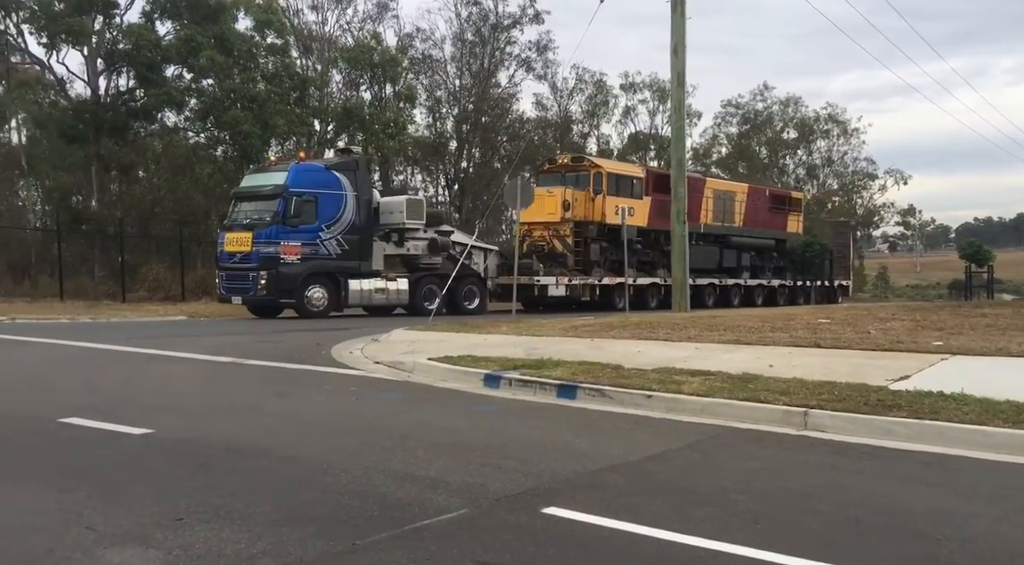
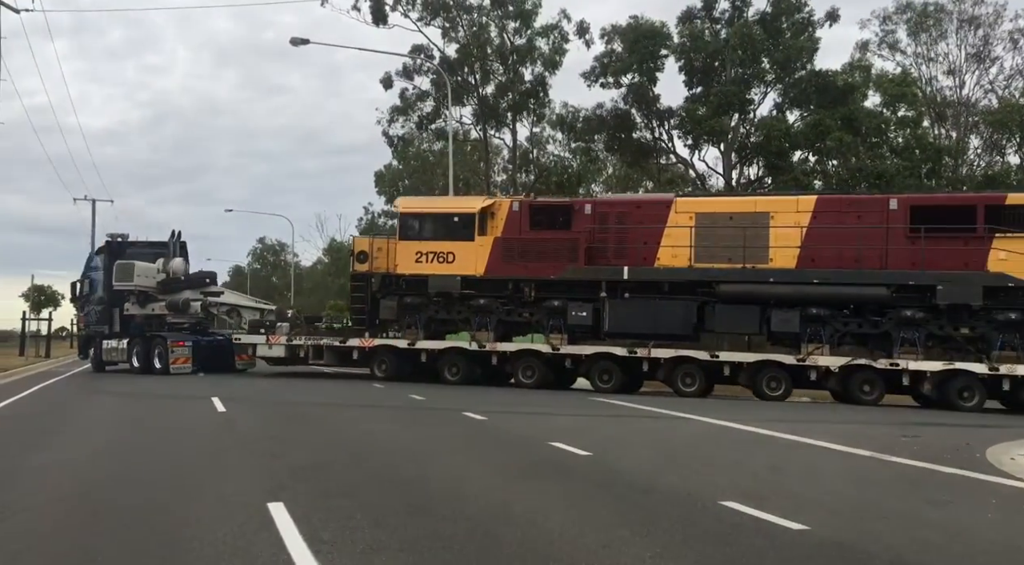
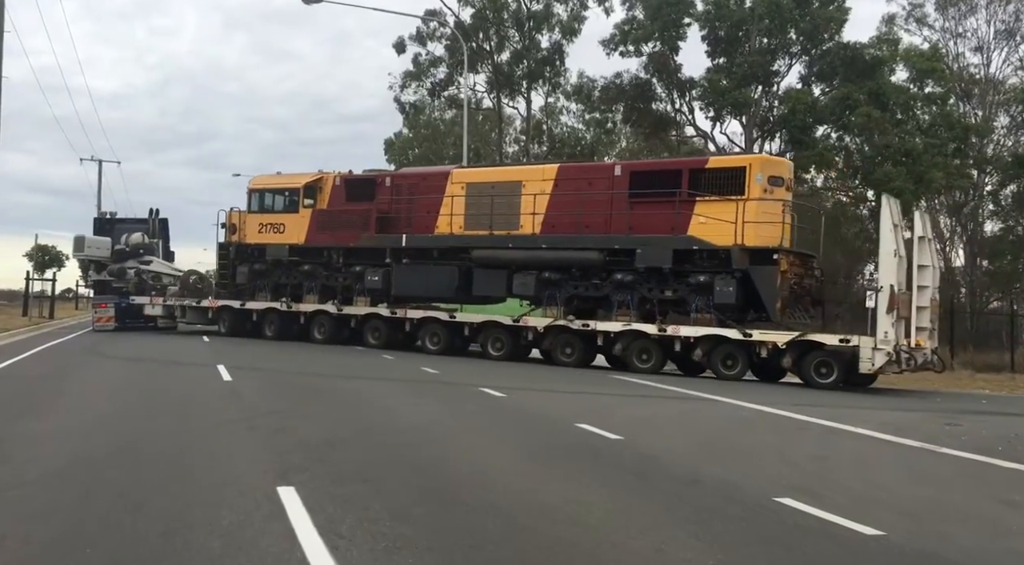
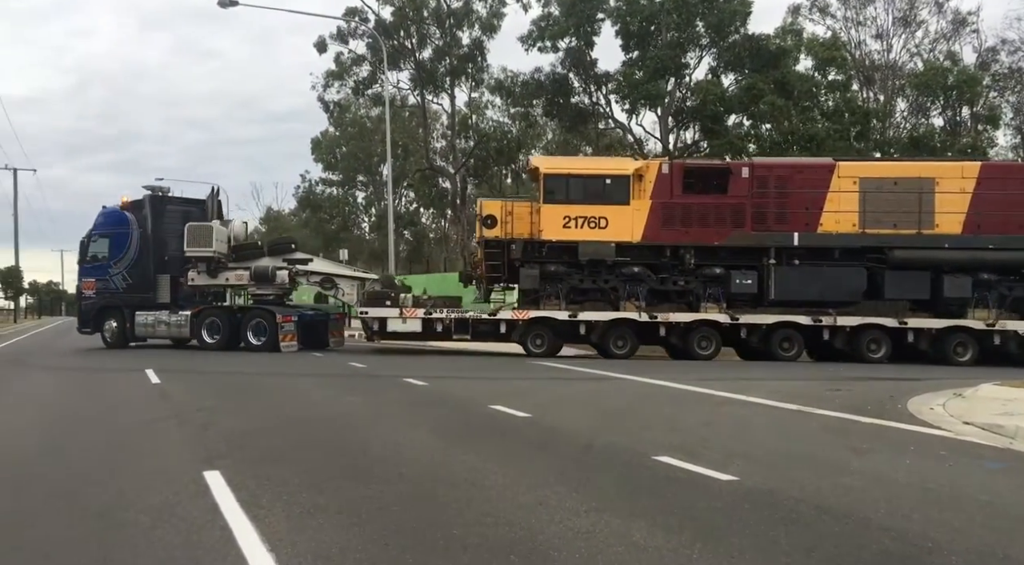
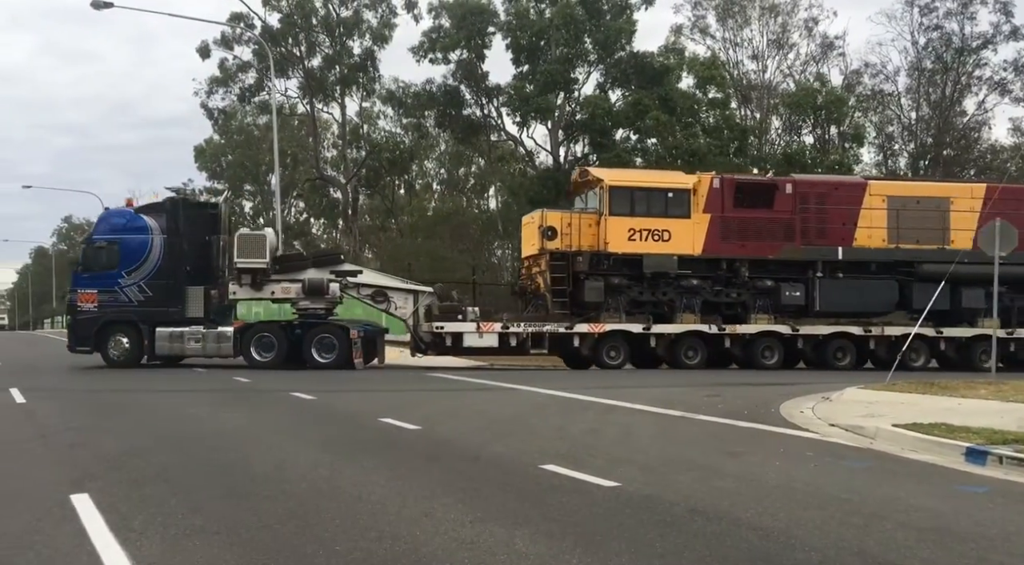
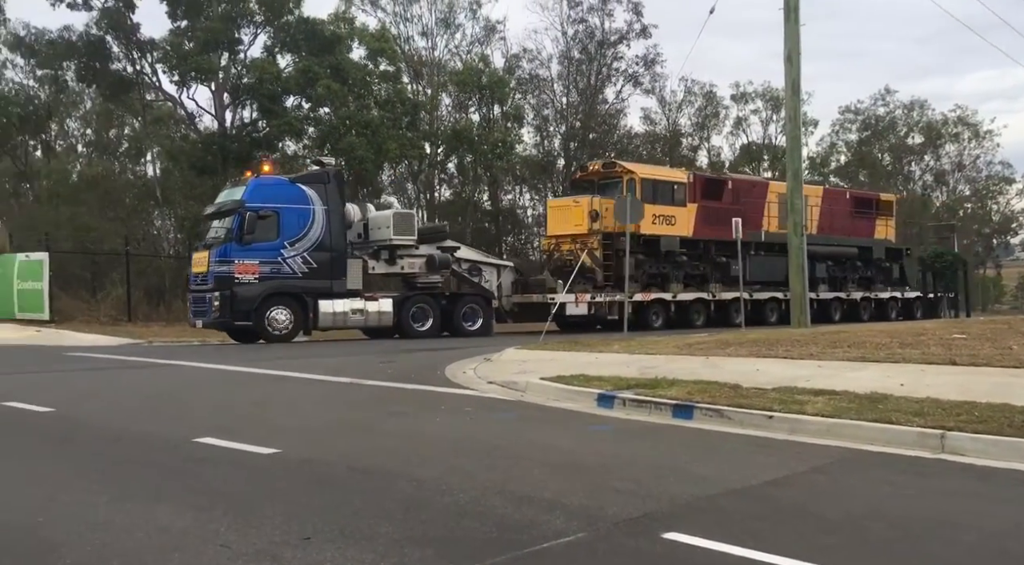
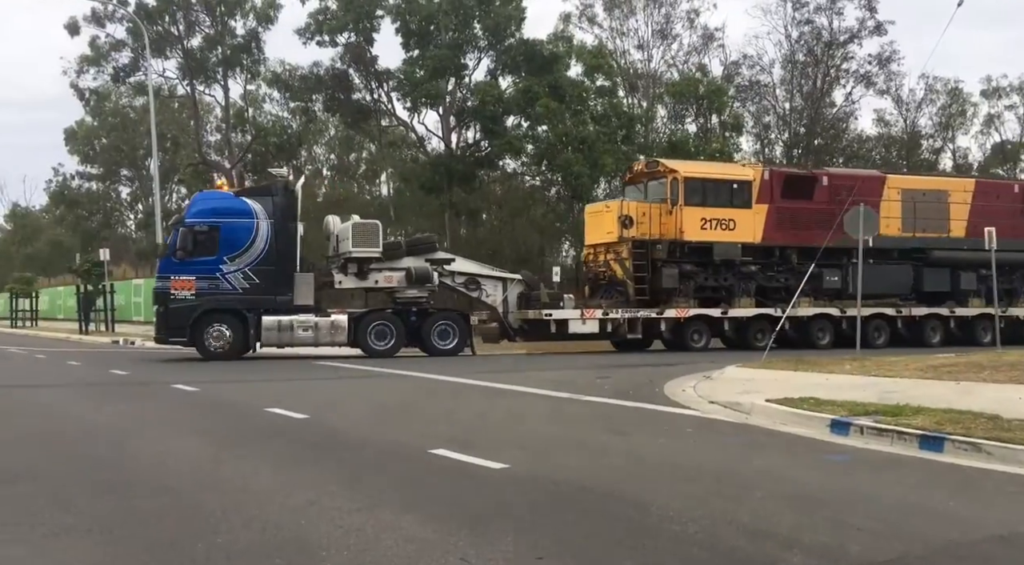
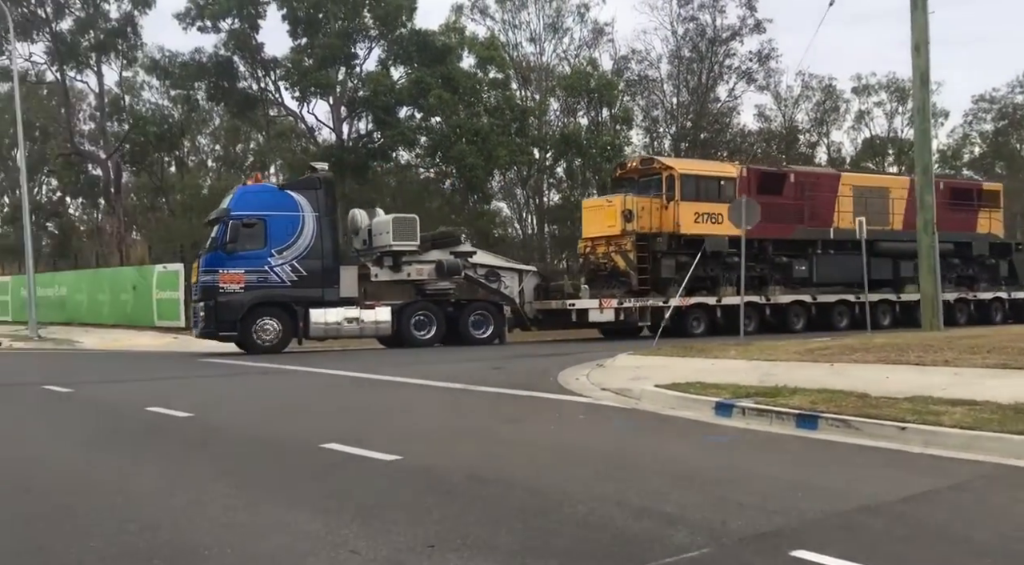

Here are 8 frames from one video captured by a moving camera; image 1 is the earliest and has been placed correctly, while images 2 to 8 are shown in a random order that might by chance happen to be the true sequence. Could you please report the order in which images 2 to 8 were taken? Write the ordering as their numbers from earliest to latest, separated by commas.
6, 8, 7, 5, 4, 2, 3
